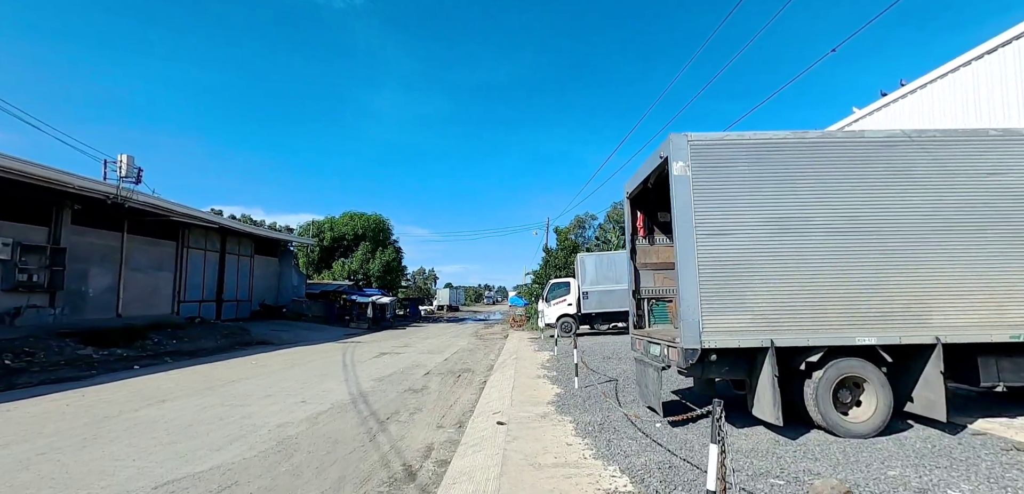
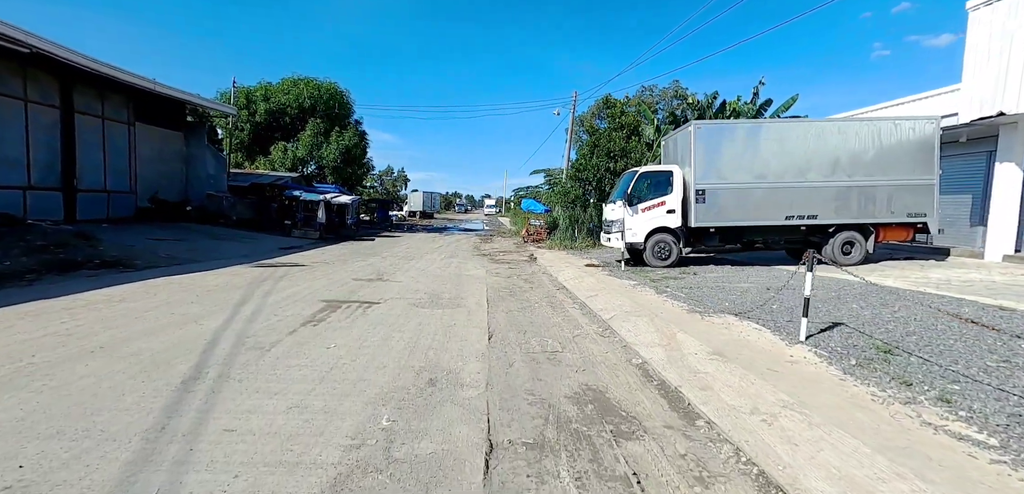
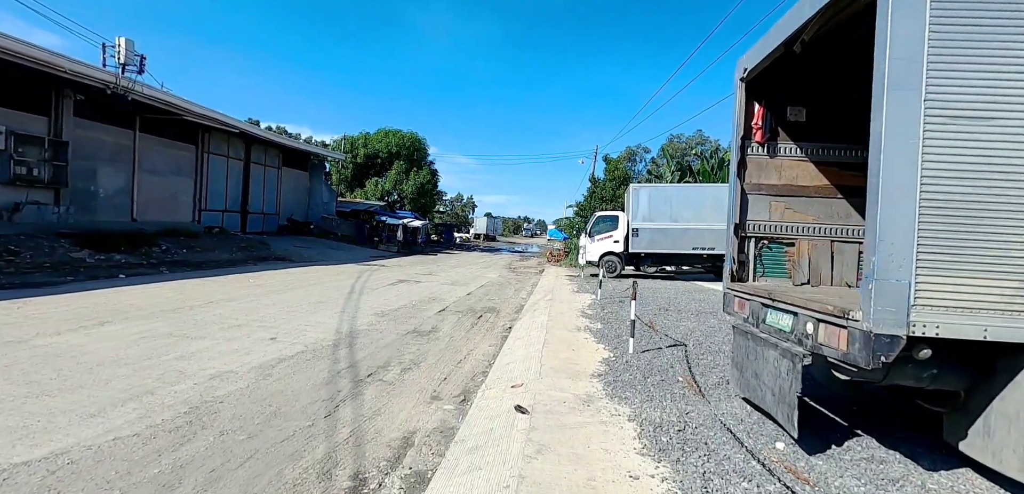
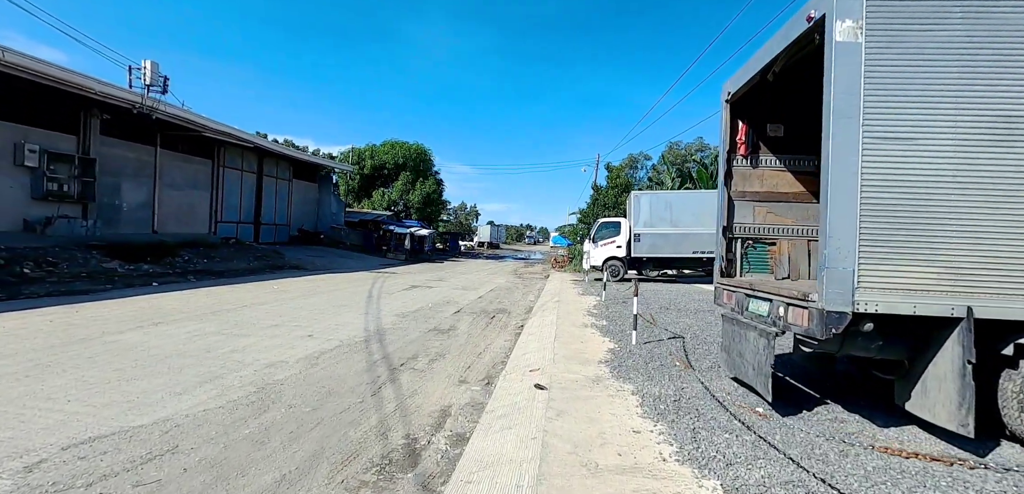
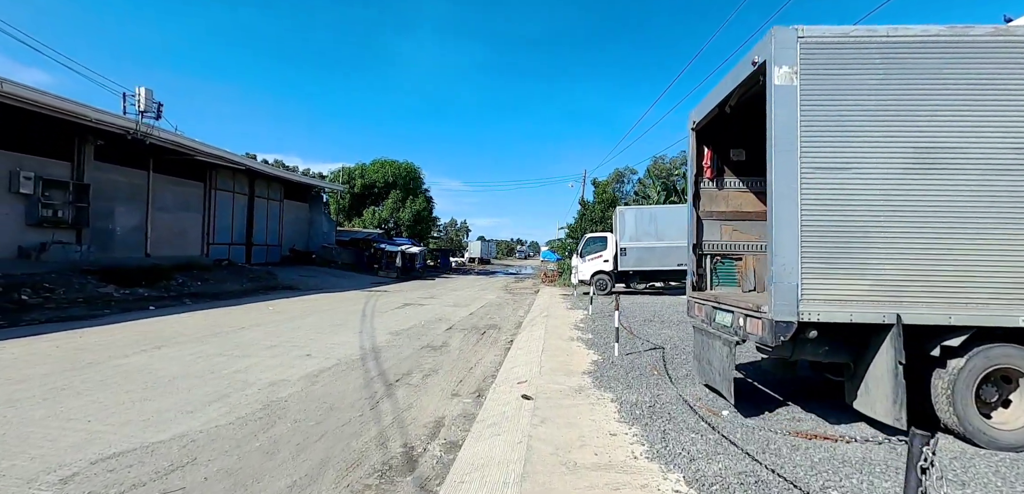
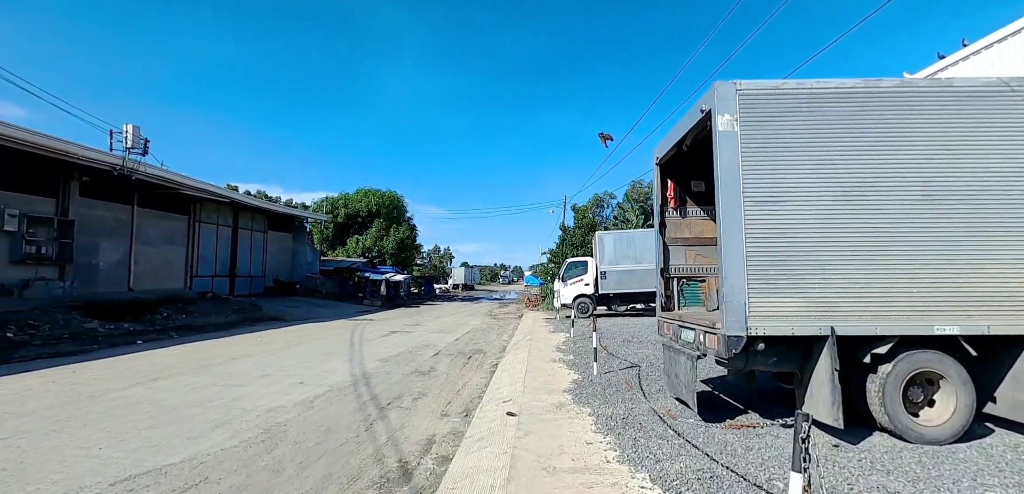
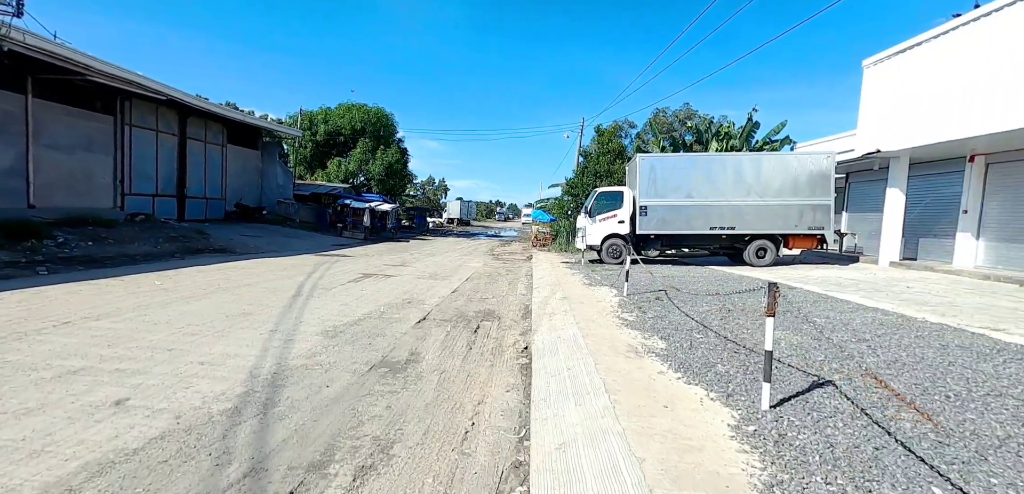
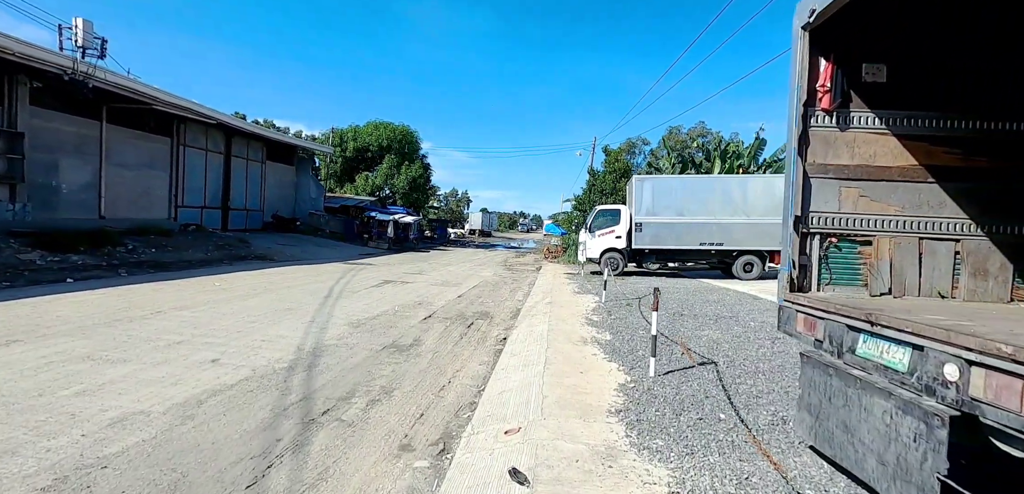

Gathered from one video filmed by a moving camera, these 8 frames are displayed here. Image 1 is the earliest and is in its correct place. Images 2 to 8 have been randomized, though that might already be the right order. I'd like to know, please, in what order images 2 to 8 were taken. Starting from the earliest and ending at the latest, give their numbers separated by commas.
6, 5, 4, 3, 8, 7, 2
